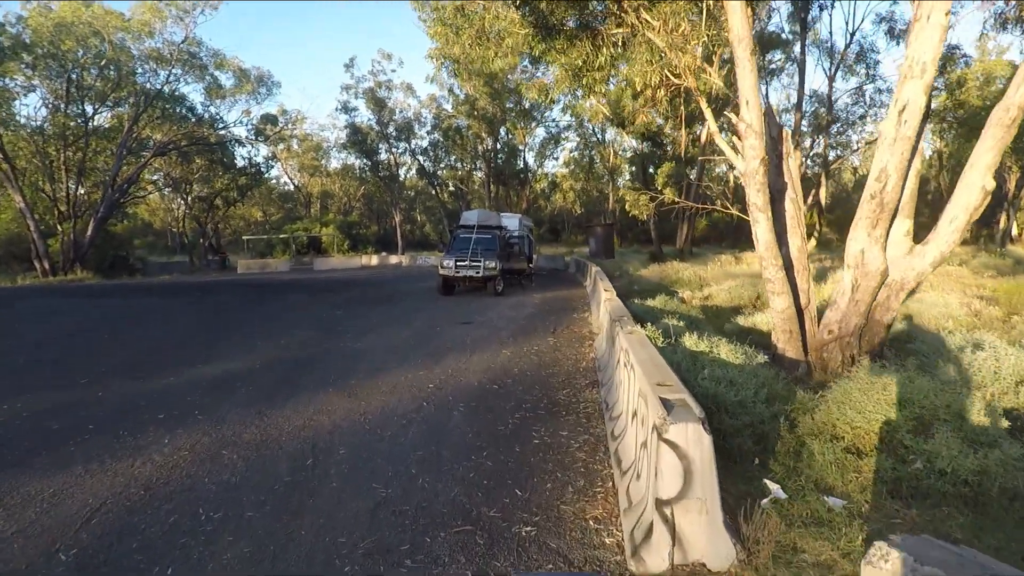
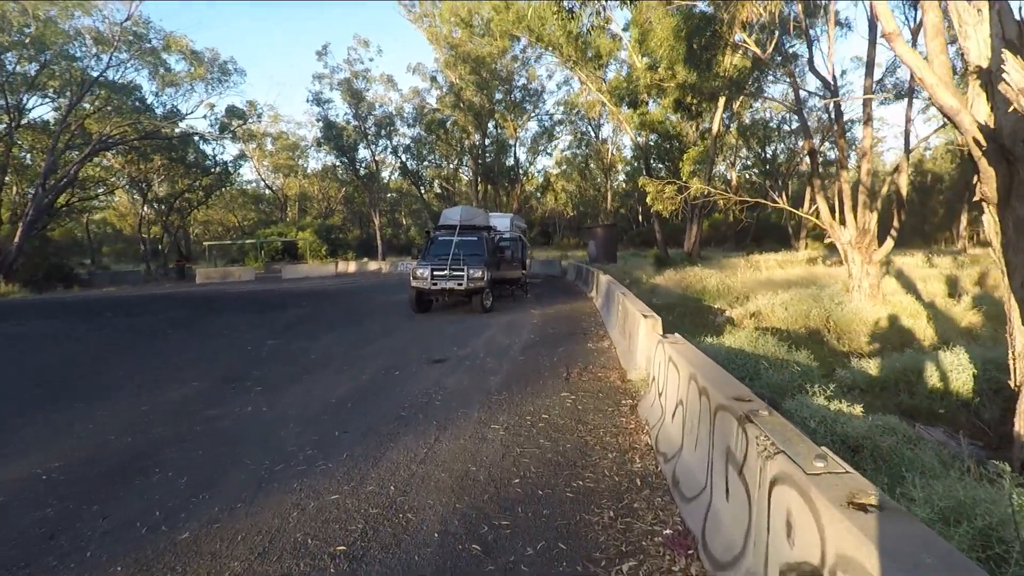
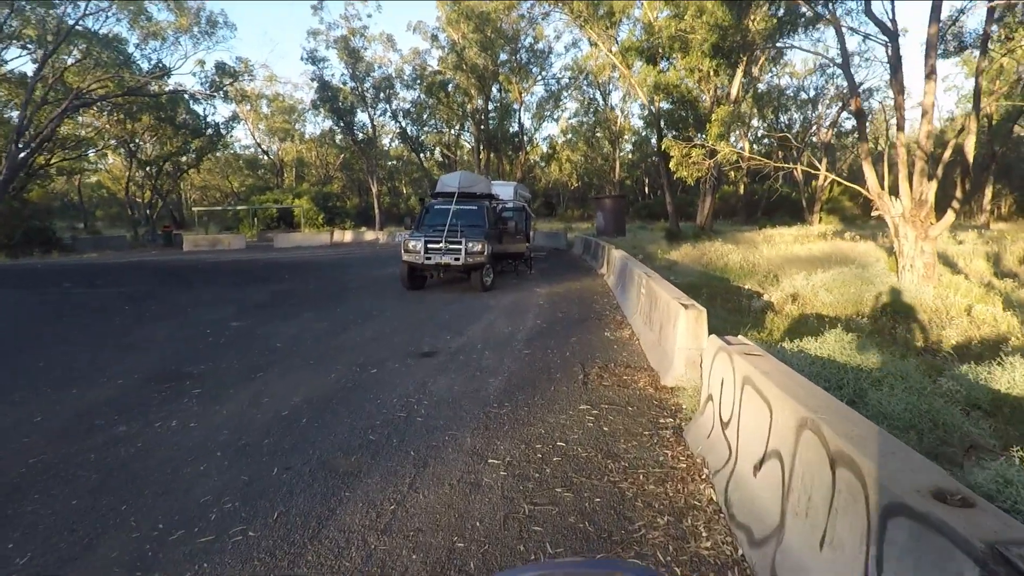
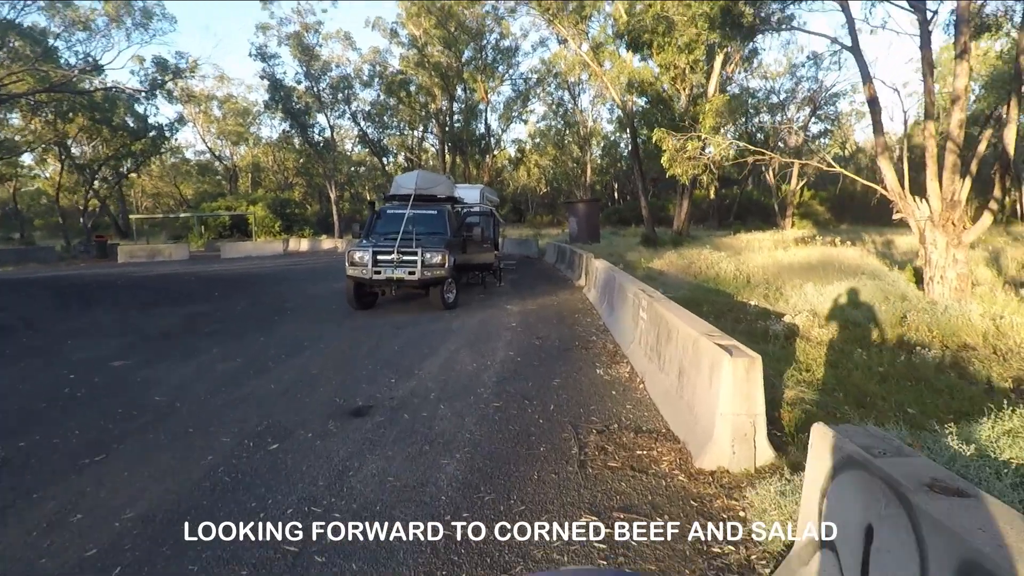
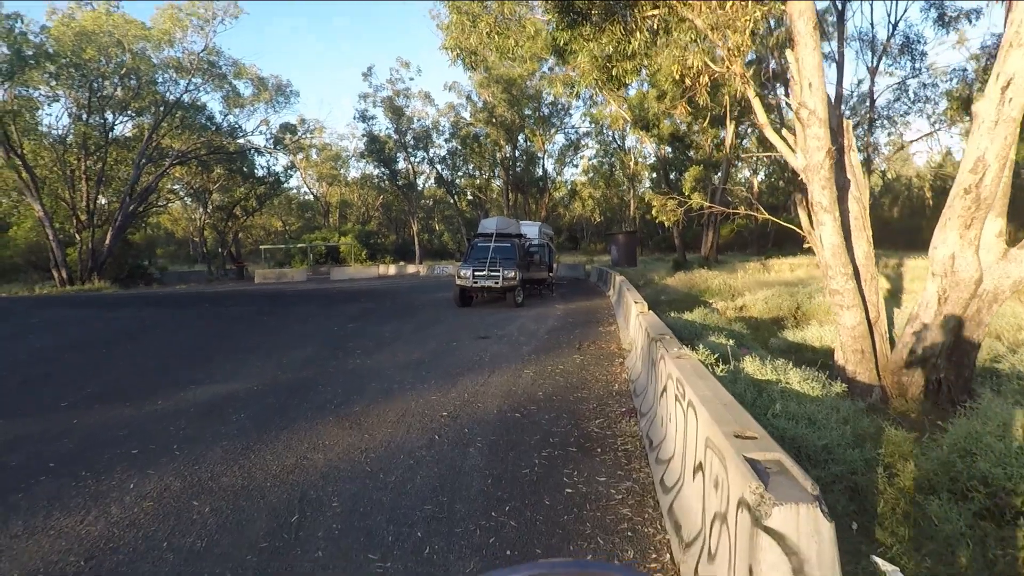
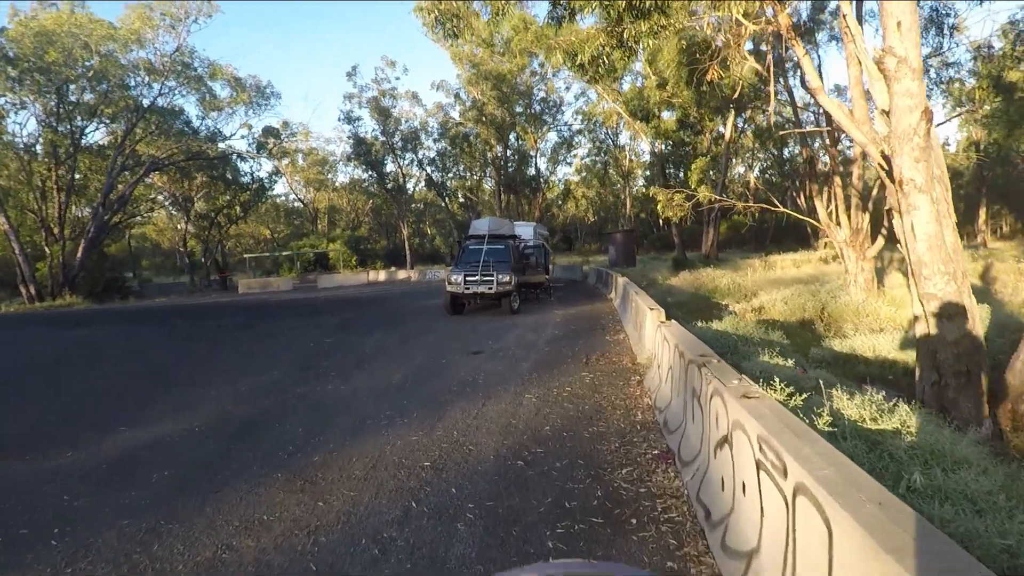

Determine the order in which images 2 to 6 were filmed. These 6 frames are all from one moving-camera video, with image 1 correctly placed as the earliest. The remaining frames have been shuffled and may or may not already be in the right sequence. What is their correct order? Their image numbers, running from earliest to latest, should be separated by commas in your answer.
5, 6, 2, 3, 4
